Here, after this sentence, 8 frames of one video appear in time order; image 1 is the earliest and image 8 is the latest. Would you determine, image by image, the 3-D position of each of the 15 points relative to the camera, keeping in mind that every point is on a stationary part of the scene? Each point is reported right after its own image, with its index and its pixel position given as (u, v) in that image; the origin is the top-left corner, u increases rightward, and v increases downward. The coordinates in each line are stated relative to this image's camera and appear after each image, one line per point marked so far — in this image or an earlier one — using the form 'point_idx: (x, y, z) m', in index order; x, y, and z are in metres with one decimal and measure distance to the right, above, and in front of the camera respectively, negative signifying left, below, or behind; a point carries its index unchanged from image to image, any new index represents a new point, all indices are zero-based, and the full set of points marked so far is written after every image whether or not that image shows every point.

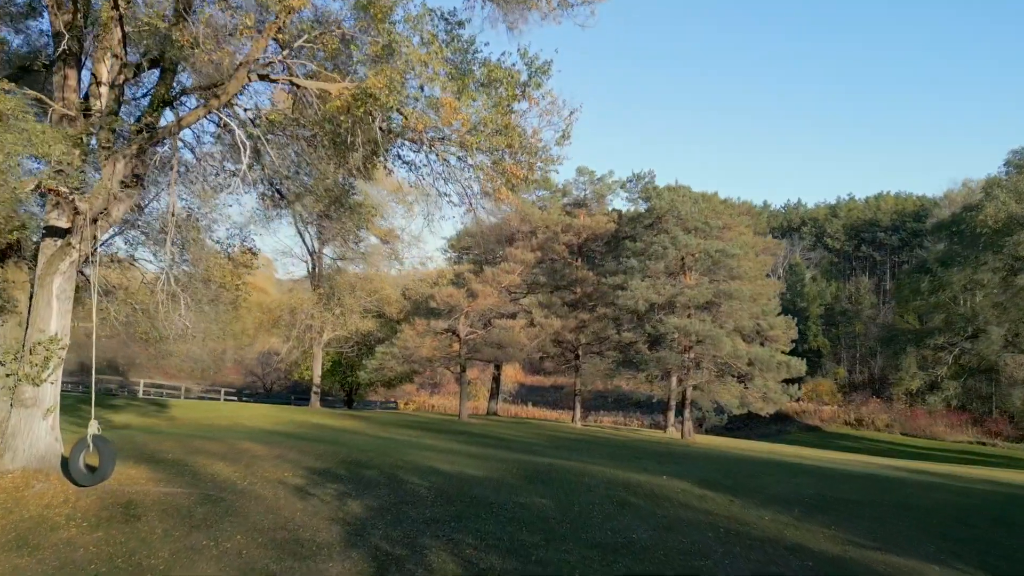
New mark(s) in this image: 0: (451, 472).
0: (-1.2, -3.6, +13.9) m
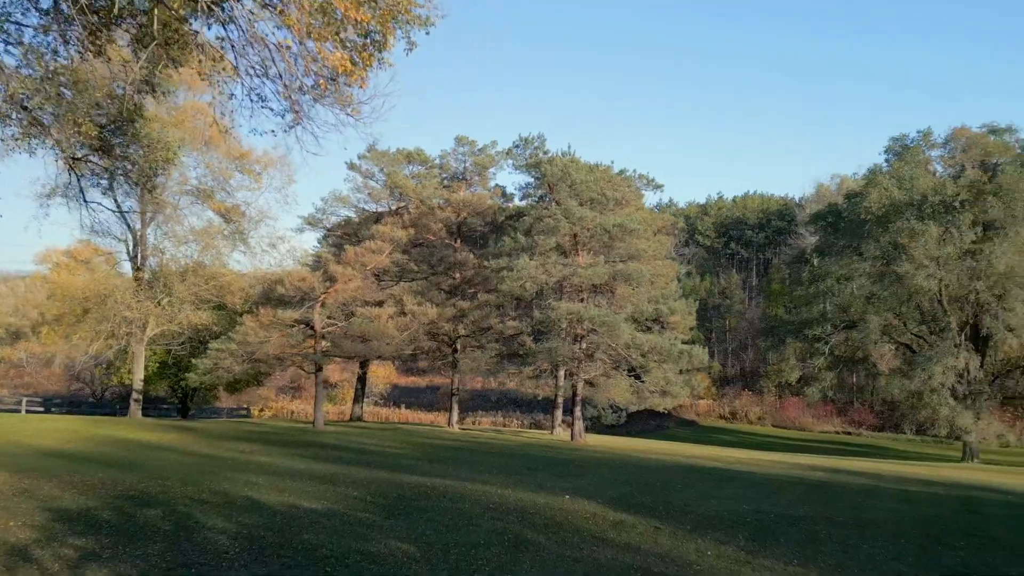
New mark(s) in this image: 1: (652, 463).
0: (-3.3, -3.0, +9.8) m
1: (+3.3, -4.2, +17.0) m
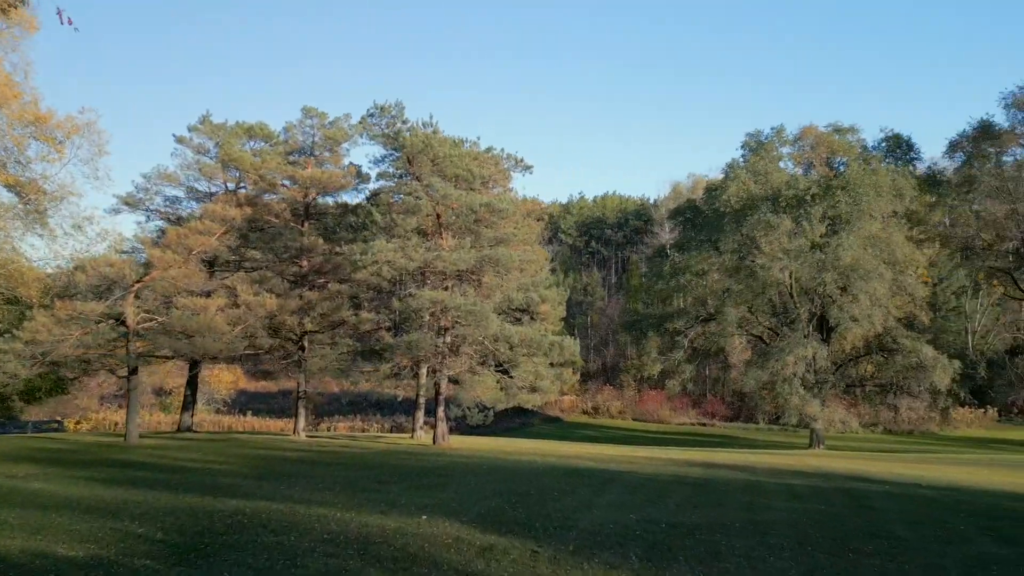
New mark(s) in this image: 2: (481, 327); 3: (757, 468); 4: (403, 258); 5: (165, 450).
0: (-4.9, -2.7, +7.0) m
1: (+0.2, -3.8, +15.3) m
2: (-0.8, -1.0, +18.6) m
3: (+5.5, -4.0, +15.8) m
4: (-2.8, +0.7, +18.1) m
5: (-8.5, -3.9, +17.3) m
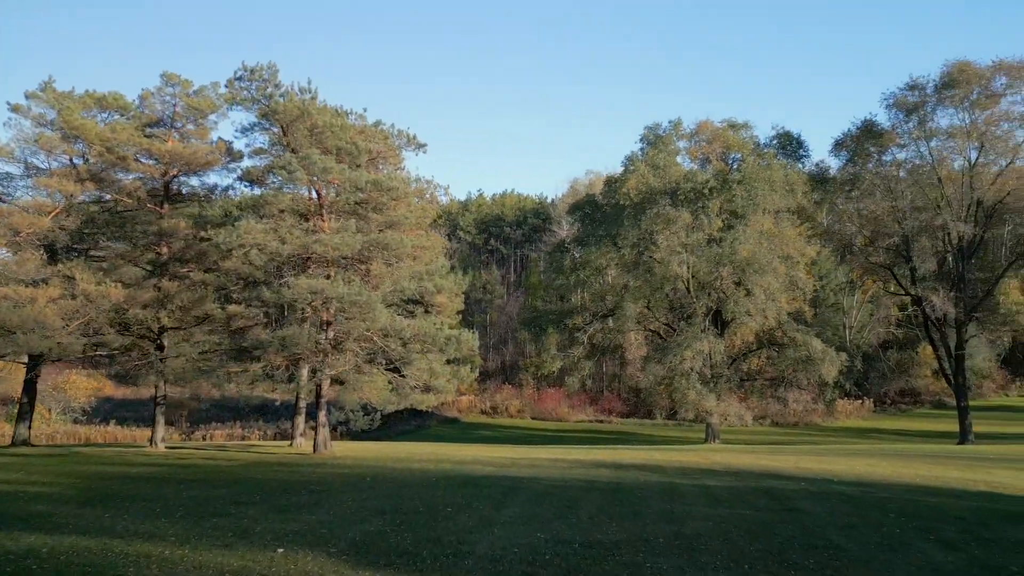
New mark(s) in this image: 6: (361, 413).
0: (-5.8, -2.4, +4.7) m
1: (-1.9, -3.6, +13.6) m
2: (-3.4, -0.8, +16.7) m
3: (+3.2, -3.7, +14.8) m
4: (-5.3, +1.0, +15.9) m
5: (-10.8, -3.7, +14.3) m
6: (-4.2, -3.5, +19.9) m
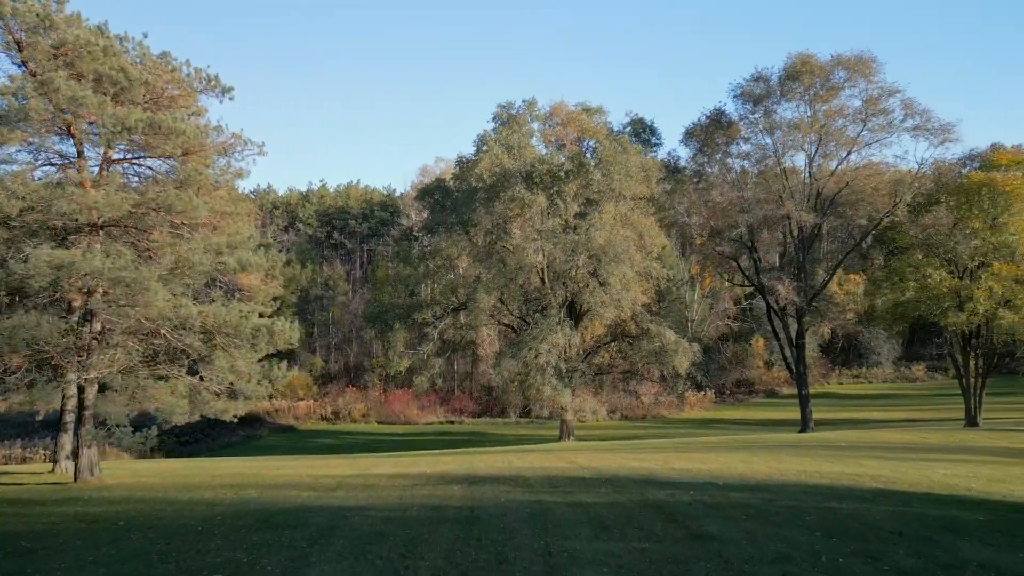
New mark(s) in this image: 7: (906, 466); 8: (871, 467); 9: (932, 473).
0: (-6.4, -2.0, +0.6) m
1: (-4.5, -3.1, +10.1) m
2: (-6.5, -0.4, +12.9) m
3: (+0.3, -3.3, +12.4) m
4: (-8.3, +1.4, +11.7) m
5: (-13.3, -3.3, +9.0) m
6: (-8.0, -3.1, +15.8) m
7: (+8.1, -3.7, +14.7) m
8: (+7.1, -3.6, +14.2) m
9: (+7.9, -3.5, +13.6) m
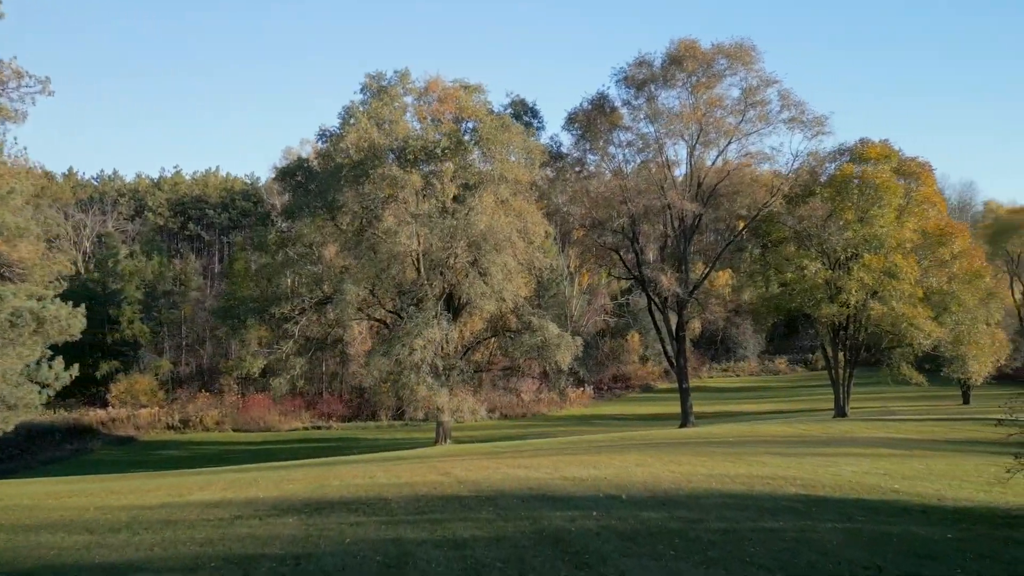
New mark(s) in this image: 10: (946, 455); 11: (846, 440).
0: (-6.3, -1.6, -2.8) m
1: (-6.0, -2.8, +6.9) m
2: (-8.5, 0.0, +9.2) m
3: (-1.7, -3.0, +9.9) m
4: (-10.0, +1.8, +7.8) m
5: (-14.5, -2.9, +4.3) m
6: (-10.5, -2.7, +11.9) m
7: (+5.6, -3.3, +13.5) m
8: (+4.7, -3.2, +12.8) m
9: (+5.6, -3.2, +12.4) m
10: (+9.4, -3.7, +15.4) m
11: (+9.3, -4.2, +19.8) m
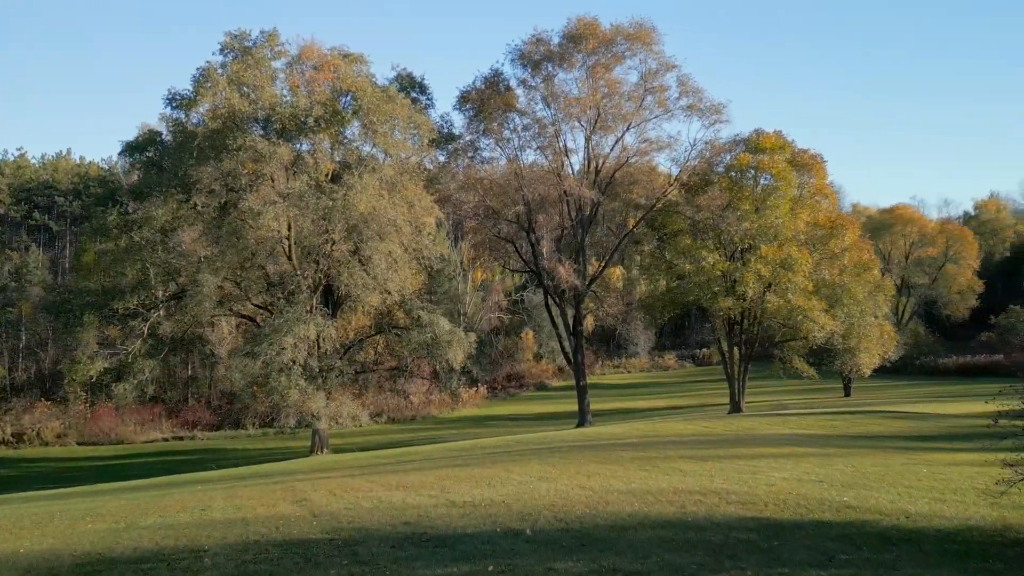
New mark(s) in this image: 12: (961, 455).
0: (-5.7, -1.3, -6.1) m
1: (-6.8, -2.5, +3.6) m
2: (-9.7, +0.3, +5.5) m
3: (-3.0, -2.6, +7.2) m
4: (-10.9, +2.1, +3.9) m
5: (-14.9, -2.6, -0.2) m
6: (-12.0, -2.4, +7.9) m
7: (+3.6, -3.0, +11.9) m
8: (+2.8, -2.9, +11.0) m
9: (+3.8, -2.9, +10.8) m
10: (+7.1, -3.4, +14.3) m
11: (+6.3, -3.9, +18.6) m
12: (+9.0, -3.4, +14.2) m
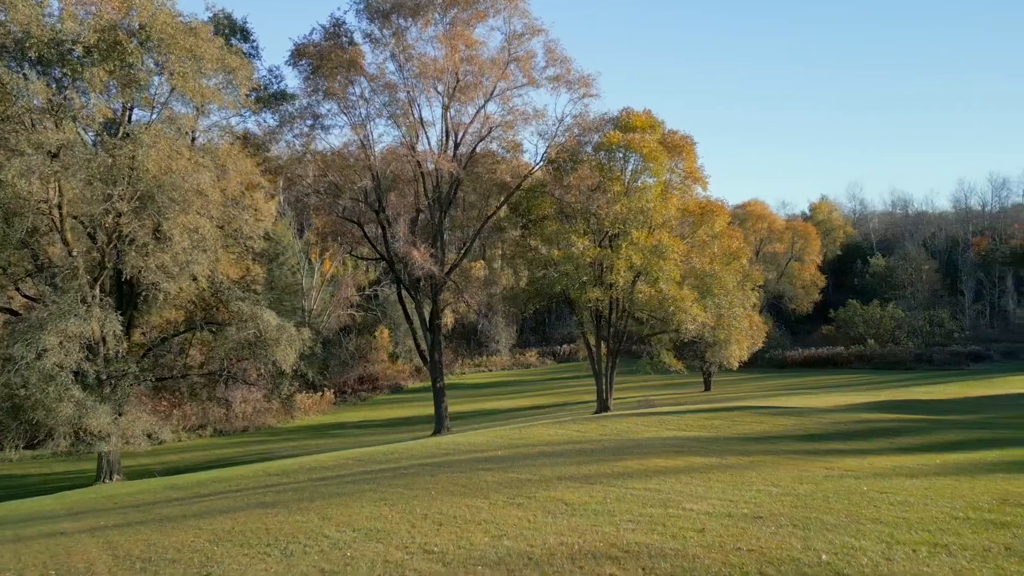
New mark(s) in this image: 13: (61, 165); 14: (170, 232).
0: (-4.2, -0.9, -10.6) m
1: (-7.2, -2.1, -1.4) m
2: (-10.4, +0.7, 0.0) m
3: (-4.2, -2.2, +3.0) m
4: (-11.3, +2.5, -1.8) m
5: (-14.4, -2.2, -6.6) m
6: (-13.1, -2.0, +1.9) m
7: (+1.4, -2.6, +8.8) m
8: (+0.8, -2.5, +7.9) m
9: (+1.9, -2.4, +7.8) m
10: (+4.4, -2.9, +11.9) m
11: (+2.8, -3.5, +16.0) m
12: (+6.2, -2.9, +12.2) m
13: (-11.0, +3.0, +17.3) m
14: (-9.0, +1.5, +18.8) m
